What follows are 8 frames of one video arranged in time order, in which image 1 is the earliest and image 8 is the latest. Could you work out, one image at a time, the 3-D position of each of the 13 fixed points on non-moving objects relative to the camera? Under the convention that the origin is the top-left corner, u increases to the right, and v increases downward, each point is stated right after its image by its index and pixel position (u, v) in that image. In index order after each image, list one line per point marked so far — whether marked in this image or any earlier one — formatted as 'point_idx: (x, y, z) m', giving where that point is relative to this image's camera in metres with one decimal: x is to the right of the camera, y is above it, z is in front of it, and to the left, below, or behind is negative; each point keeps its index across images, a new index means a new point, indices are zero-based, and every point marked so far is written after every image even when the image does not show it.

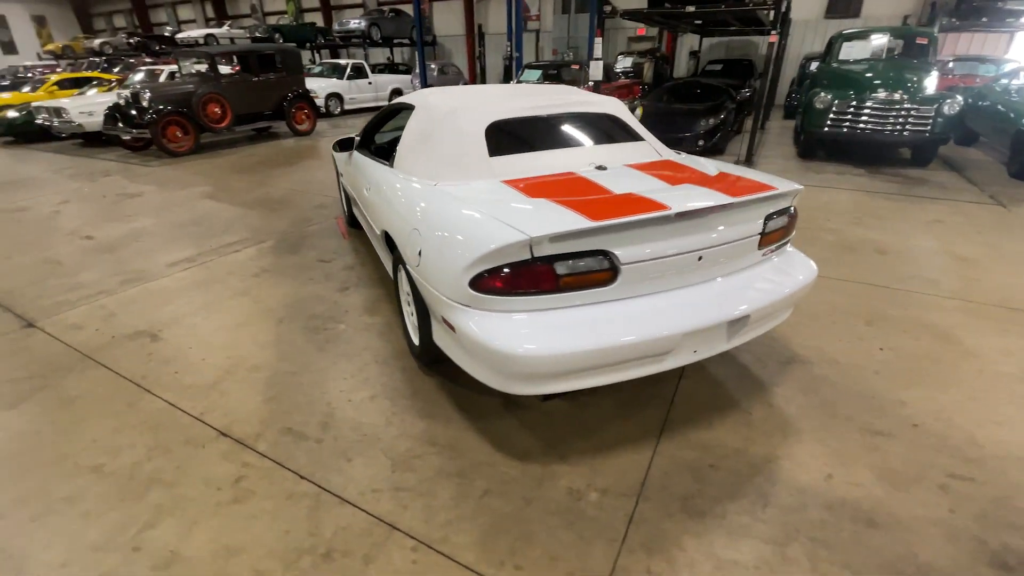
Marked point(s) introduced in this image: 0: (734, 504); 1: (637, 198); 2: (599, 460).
0: (+0.8, -0.8, +1.8) m
1: (+0.4, +0.3, +1.9) m
2: (+0.4, -0.7, +2.0) m
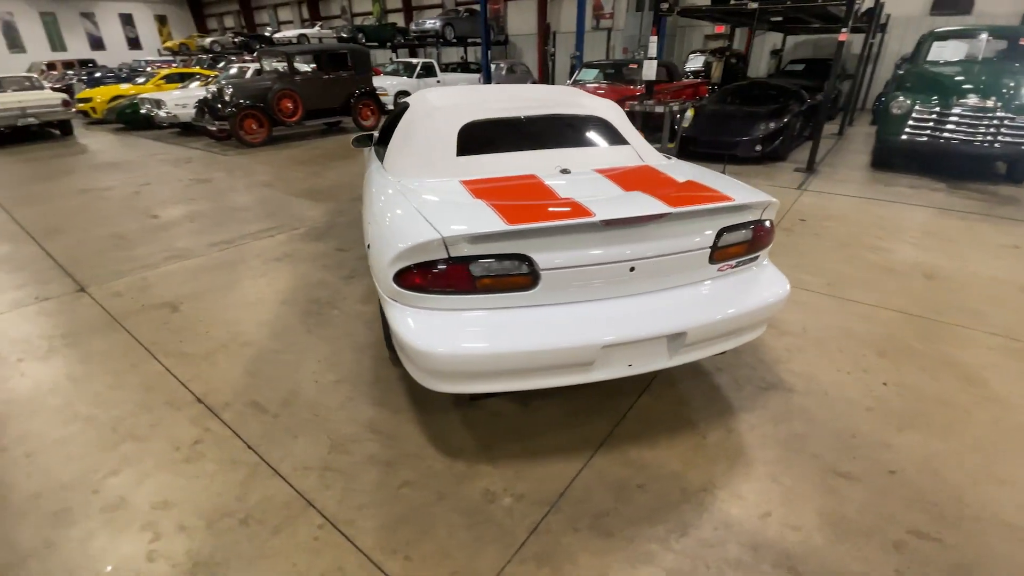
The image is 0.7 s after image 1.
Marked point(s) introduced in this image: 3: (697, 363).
0: (+0.5, -0.9, +1.7) m
1: (+0.2, +0.3, +1.9) m
2: (+0.1, -0.7, +2.0) m
3: (+1.0, -0.4, +2.6) m
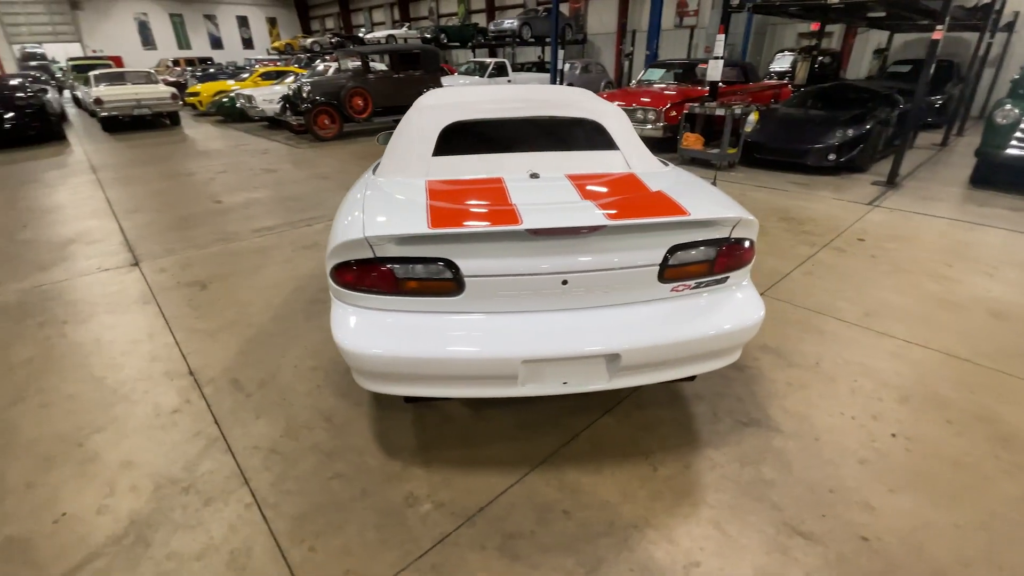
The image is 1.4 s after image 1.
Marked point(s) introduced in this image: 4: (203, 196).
0: (+0.1, -0.9, +1.6) m
1: (0.0, +0.3, +1.8) m
2: (-0.2, -0.8, +2.0) m
3: (+0.8, -0.5, +2.5) m
4: (-3.8, +1.1, +5.9) m
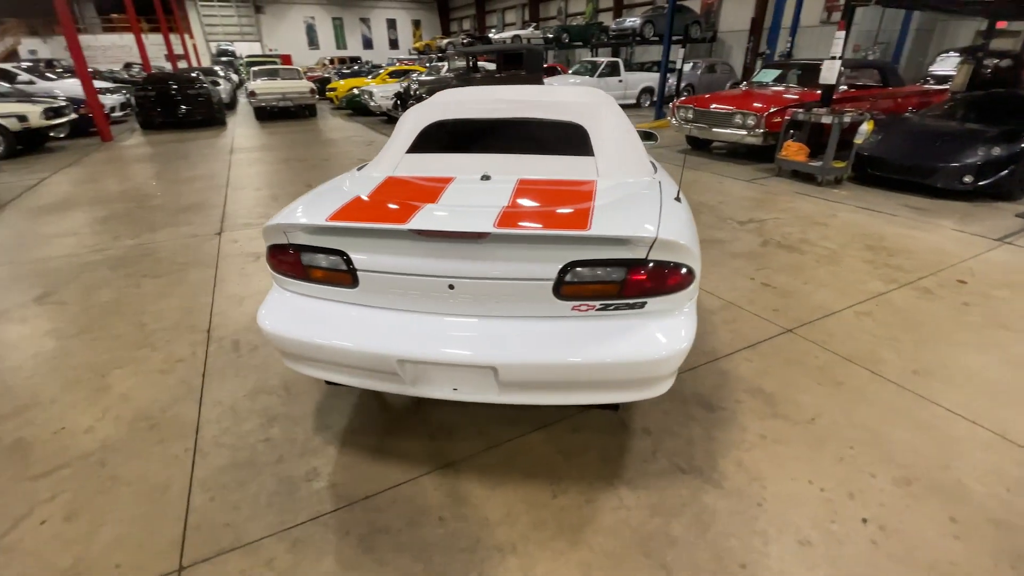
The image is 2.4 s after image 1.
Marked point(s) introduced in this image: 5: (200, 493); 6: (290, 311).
0: (-0.4, -0.9, +1.6) m
1: (-0.4, +0.3, +1.8) m
2: (-0.6, -0.7, +2.0) m
3: (+0.5, -0.6, +2.3) m
4: (-2.9, +1.5, +6.7) m
5: (-1.2, -0.8, +1.9) m
6: (-0.9, -0.1, +1.9) m
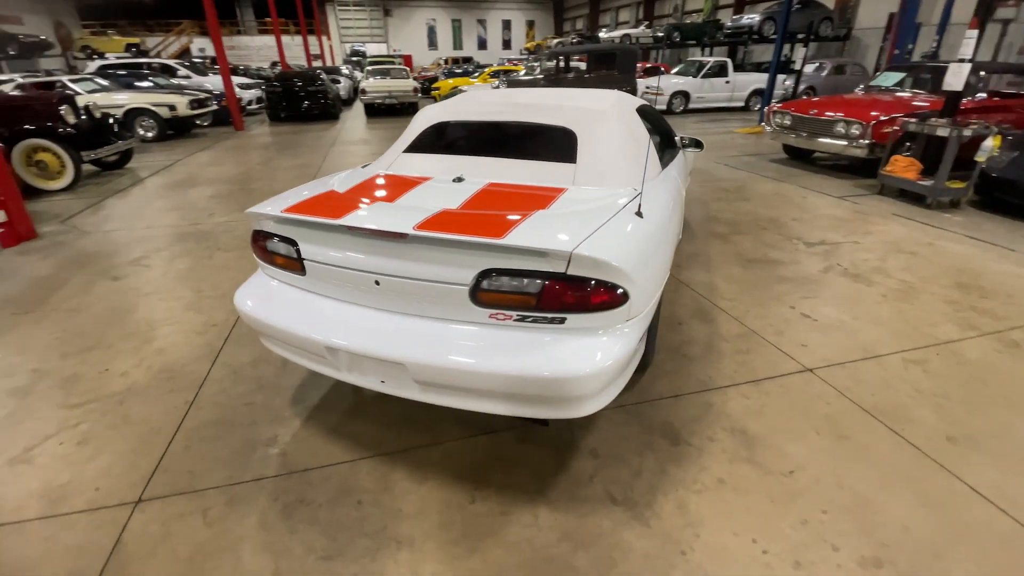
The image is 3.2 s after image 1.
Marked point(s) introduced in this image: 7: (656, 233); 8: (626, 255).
0: (-0.7, -0.9, +1.8) m
1: (-0.6, +0.3, +1.9) m
2: (-0.9, -0.7, +2.2) m
3: (+0.3, -0.7, +2.2) m
4: (-1.9, +1.7, +7.2) m
5: (-1.5, -0.7, +2.2) m
6: (-1.1, 0.0, +2.0) m
7: (+0.6, +0.2, +2.0) m
8: (+0.4, +0.1, +1.7) m
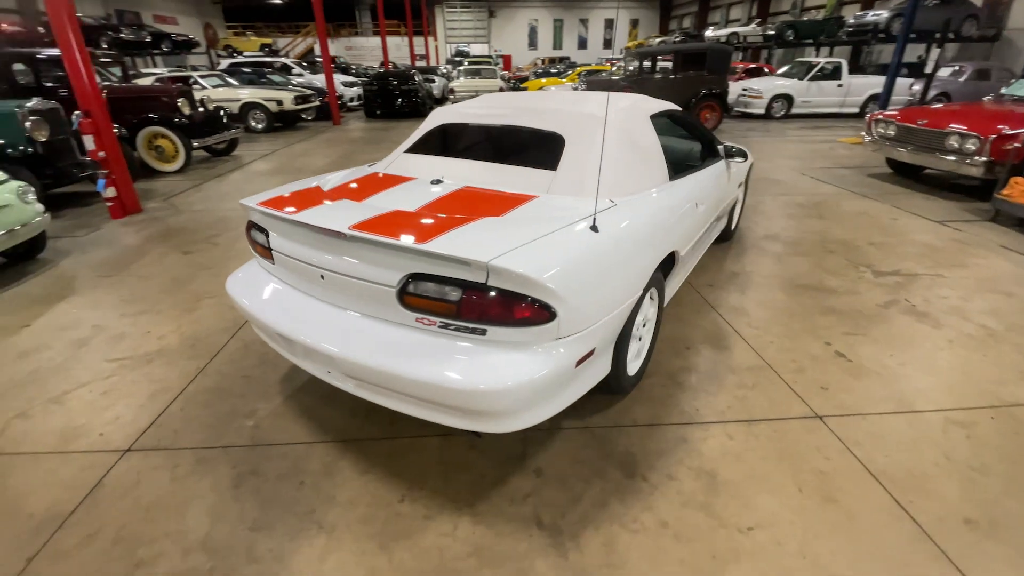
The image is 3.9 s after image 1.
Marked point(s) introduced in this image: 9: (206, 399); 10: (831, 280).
0: (-1.0, -0.8, +1.9) m
1: (-0.7, +0.3, +2.0) m
2: (-1.1, -0.6, +2.3) m
3: (+0.1, -0.7, +2.1) m
4: (-1.0, +1.8, +7.4) m
5: (-1.7, -0.6, +2.4) m
6: (-1.2, +0.1, +2.2) m
7: (+0.4, +0.2, +1.9) m
8: (+0.2, +0.1, +1.6) m
9: (-1.5, -0.6, +2.5) m
10: (+2.4, +0.1, +3.7) m
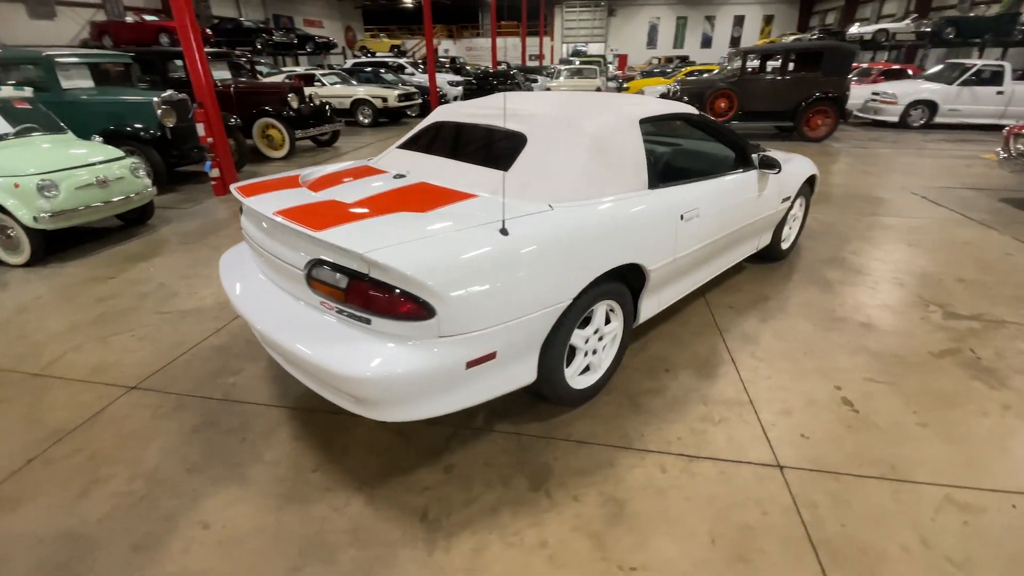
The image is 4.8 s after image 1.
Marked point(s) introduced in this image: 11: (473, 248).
0: (-1.4, -0.7, +2.1) m
1: (-1.0, +0.4, +2.2) m
2: (-1.3, -0.5, +2.6) m
3: (-0.3, -0.7, +2.1) m
4: (+0.1, +1.9, +7.5) m
5: (-1.9, -0.4, +2.8) m
6: (-1.4, +0.2, +2.5) m
7: (+0.1, +0.1, +1.9) m
8: (-0.2, +0.1, +1.6) m
9: (-1.8, -0.4, +2.8) m
10: (+2.4, -0.2, +3.1) m
11: (-0.1, +0.1, +1.7) m
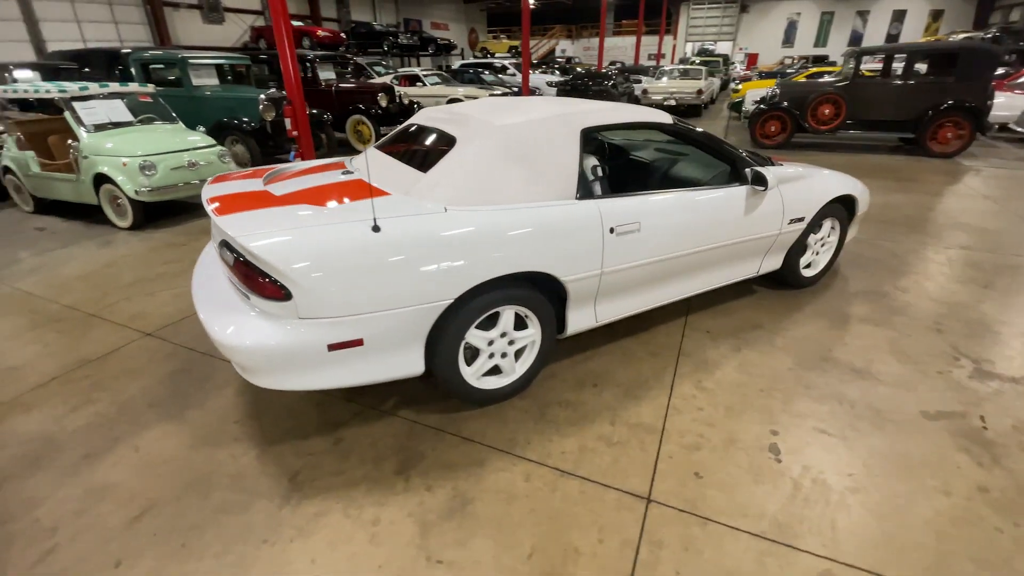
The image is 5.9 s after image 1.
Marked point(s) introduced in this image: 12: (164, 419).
0: (-1.9, -0.5, +2.6) m
1: (-1.3, +0.6, +2.5) m
2: (-1.7, -0.3, +3.0) m
3: (-0.8, -0.7, +2.3) m
4: (+1.0, +1.8, +7.4) m
5: (-2.1, -0.2, +3.4) m
6: (-1.7, +0.4, +2.9) m
7: (-0.4, +0.1, +2.0) m
8: (-0.7, +0.1, +1.8) m
9: (-2.0, -0.2, +3.3) m
10: (+2.1, -0.4, +2.7) m
11: (-0.6, +0.2, +1.9) m
12: (-1.7, -0.6, +2.4) m
